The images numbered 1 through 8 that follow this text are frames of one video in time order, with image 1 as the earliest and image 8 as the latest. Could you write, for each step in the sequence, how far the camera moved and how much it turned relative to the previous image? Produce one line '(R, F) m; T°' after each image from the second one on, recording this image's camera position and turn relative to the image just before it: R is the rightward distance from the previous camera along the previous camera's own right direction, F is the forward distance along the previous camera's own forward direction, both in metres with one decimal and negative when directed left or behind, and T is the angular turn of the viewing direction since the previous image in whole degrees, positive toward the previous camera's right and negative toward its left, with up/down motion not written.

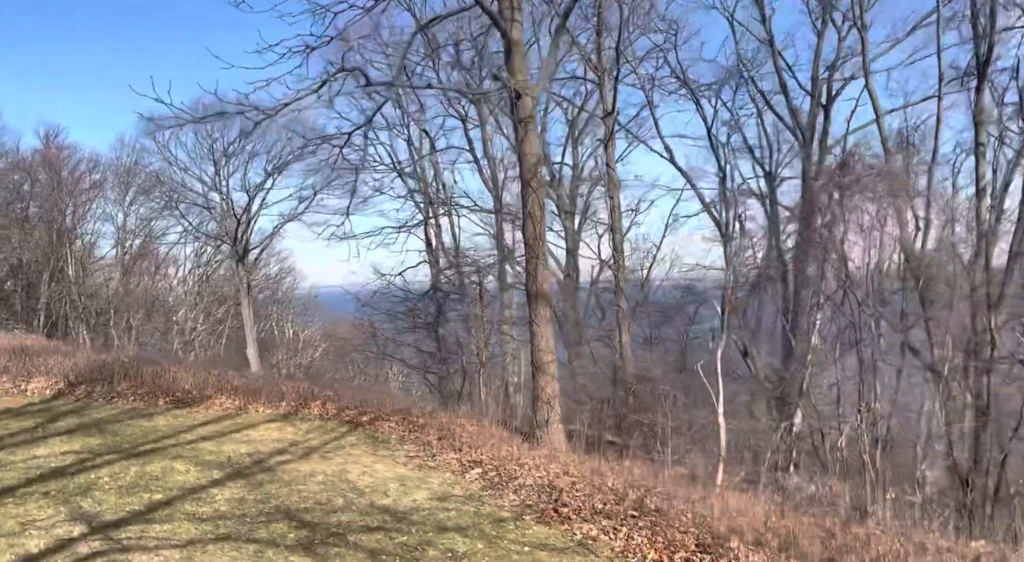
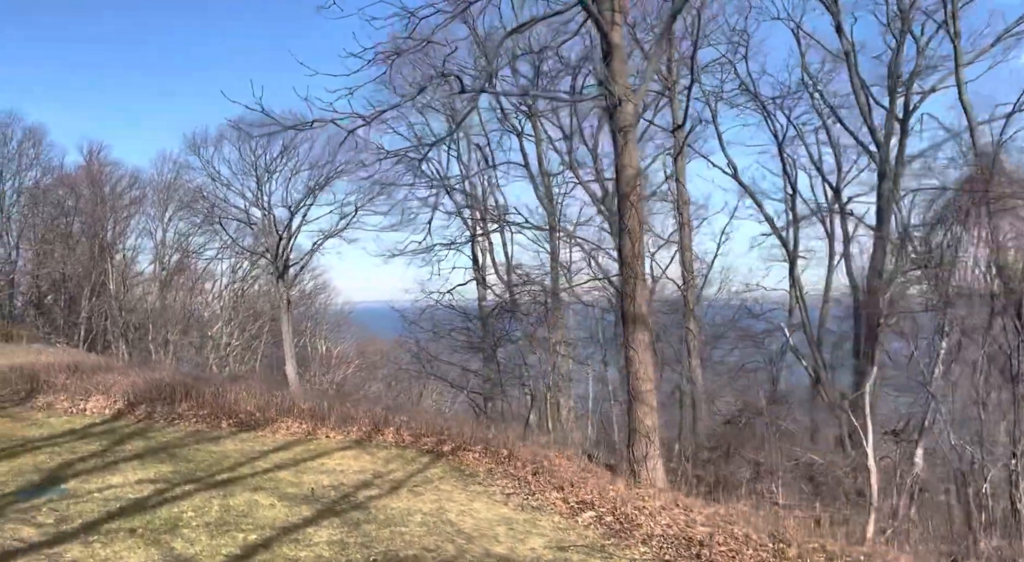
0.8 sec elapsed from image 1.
(-0.6, +0.5) m; -2°
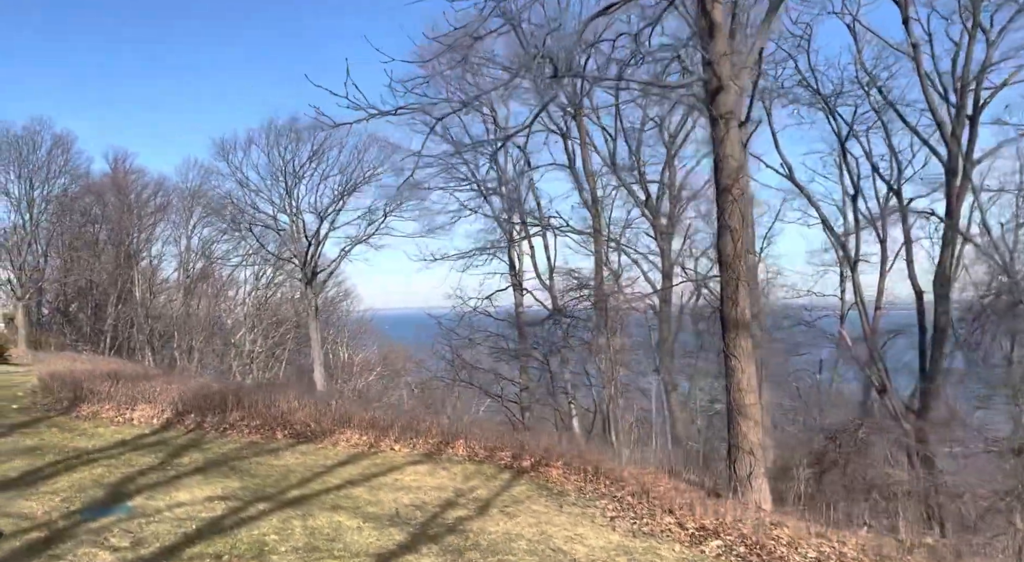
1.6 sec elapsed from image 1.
(-0.6, +0.5) m; -1°
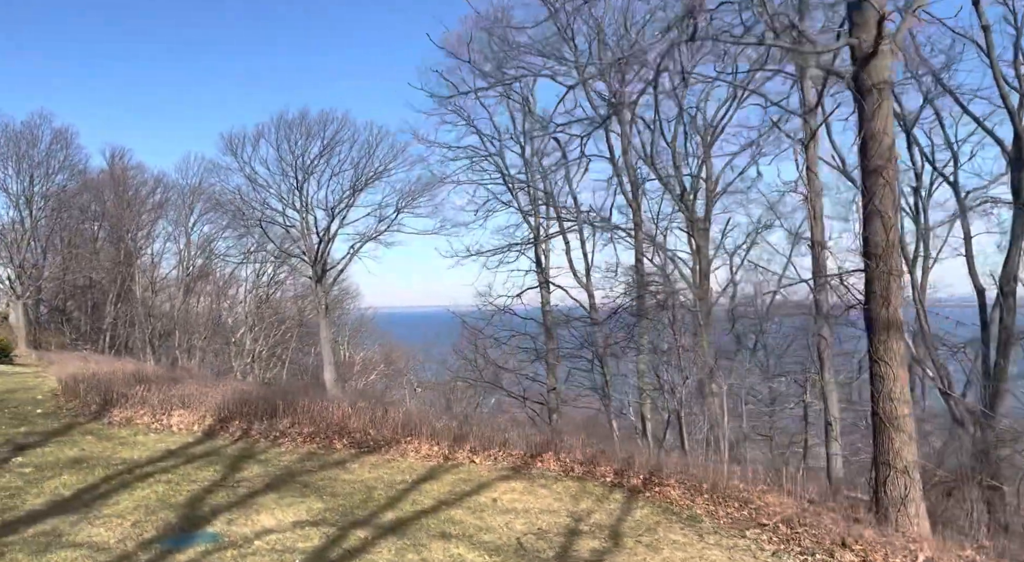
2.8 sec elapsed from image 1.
(-0.9, +0.8) m; 0°
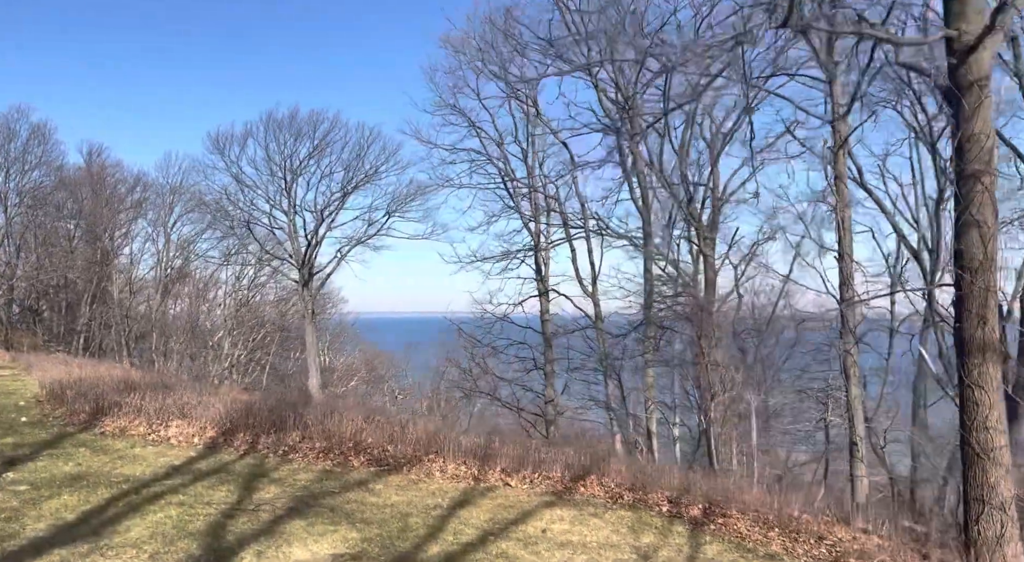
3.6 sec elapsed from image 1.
(-0.6, +0.6) m; +1°
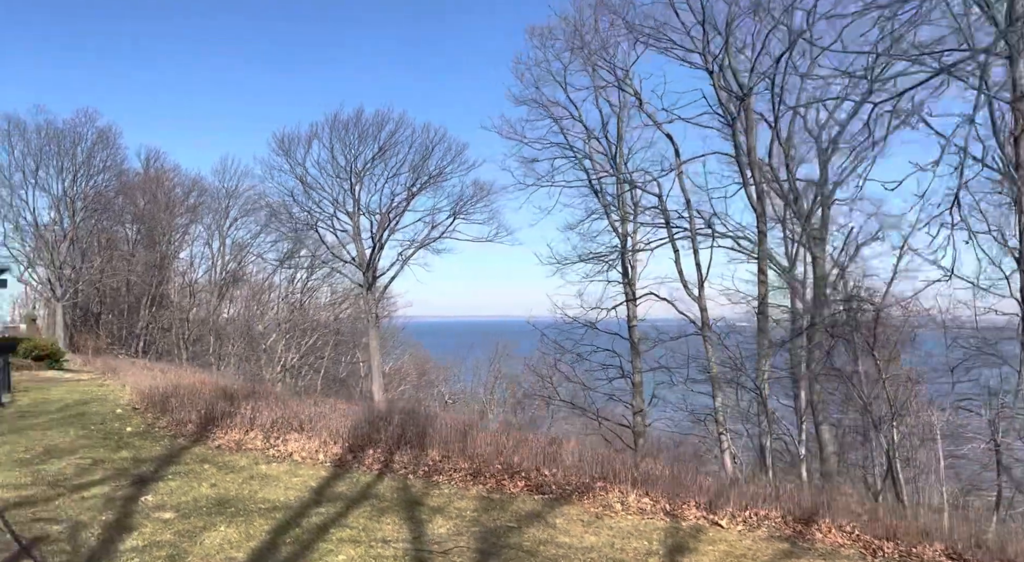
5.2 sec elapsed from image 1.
(-1.3, +1.0) m; -3°
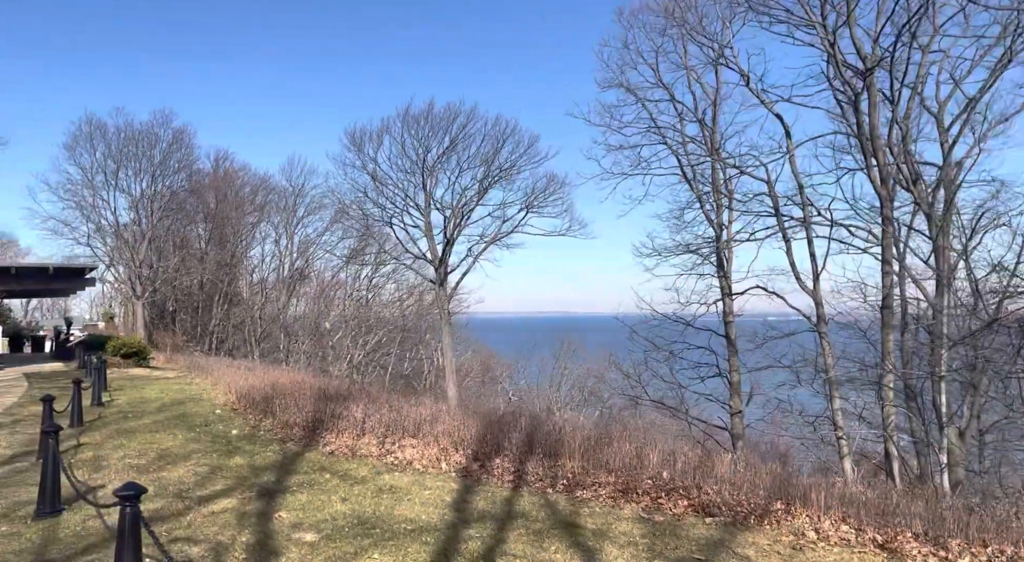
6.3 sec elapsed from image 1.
(-0.9, +0.8) m; -4°
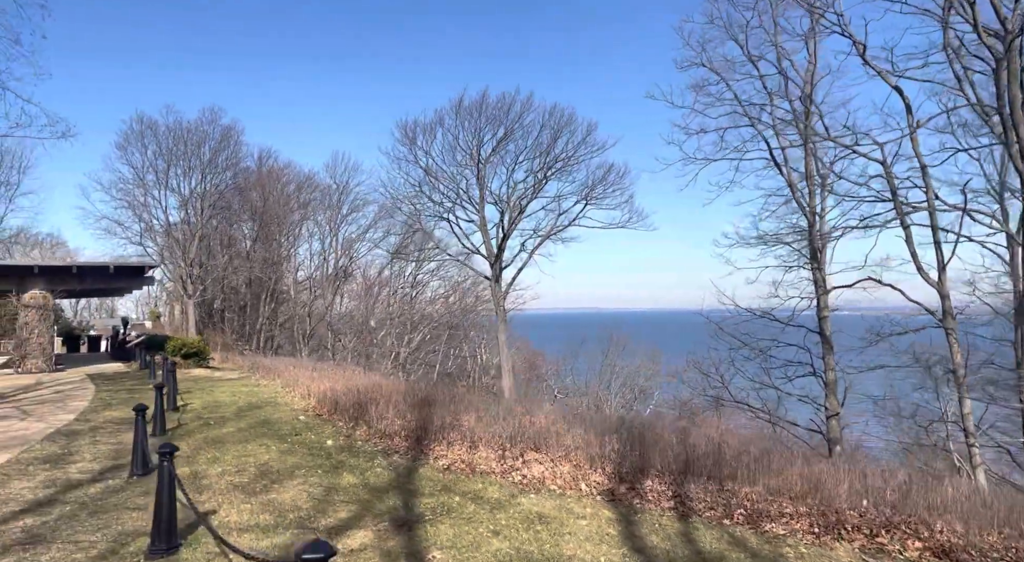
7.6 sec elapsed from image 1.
(-1.2, +1.3) m; -3°
